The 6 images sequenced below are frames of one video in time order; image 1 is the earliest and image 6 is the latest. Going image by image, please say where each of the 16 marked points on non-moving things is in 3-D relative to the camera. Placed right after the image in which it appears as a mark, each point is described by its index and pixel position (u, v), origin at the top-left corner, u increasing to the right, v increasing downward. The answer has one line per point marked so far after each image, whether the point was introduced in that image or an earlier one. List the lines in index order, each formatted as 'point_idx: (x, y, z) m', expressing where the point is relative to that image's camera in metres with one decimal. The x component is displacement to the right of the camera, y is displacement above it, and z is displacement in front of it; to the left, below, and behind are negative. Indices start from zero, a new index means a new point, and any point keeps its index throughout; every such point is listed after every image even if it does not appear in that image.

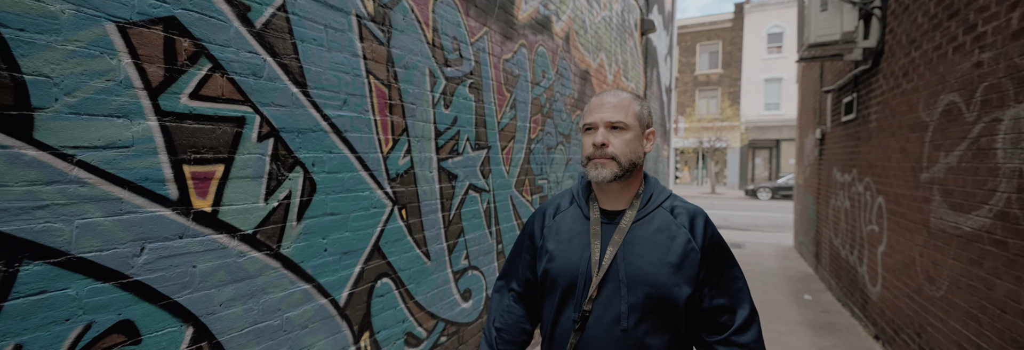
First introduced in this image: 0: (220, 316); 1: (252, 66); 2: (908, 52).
0: (-1.1, -0.5, +1.5) m
1: (-1.0, +0.4, +1.6) m
2: (+3.7, +1.1, +3.9) m
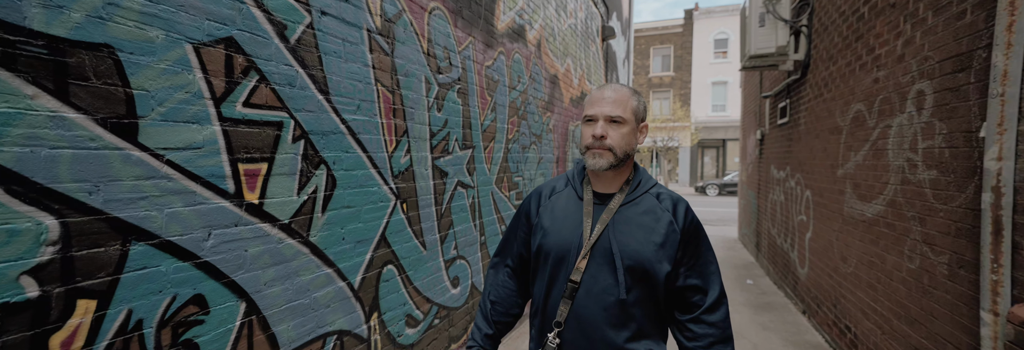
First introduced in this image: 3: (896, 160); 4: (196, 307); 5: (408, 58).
0: (-1.0, -0.5, +1.8) m
1: (-1.0, +0.4, +1.8) m
2: (+3.5, +1.2, +4.6) m
3: (+2.8, +0.1, +3.1) m
4: (-1.1, -0.5, +1.5) m
5: (-0.7, +0.7, +2.7) m
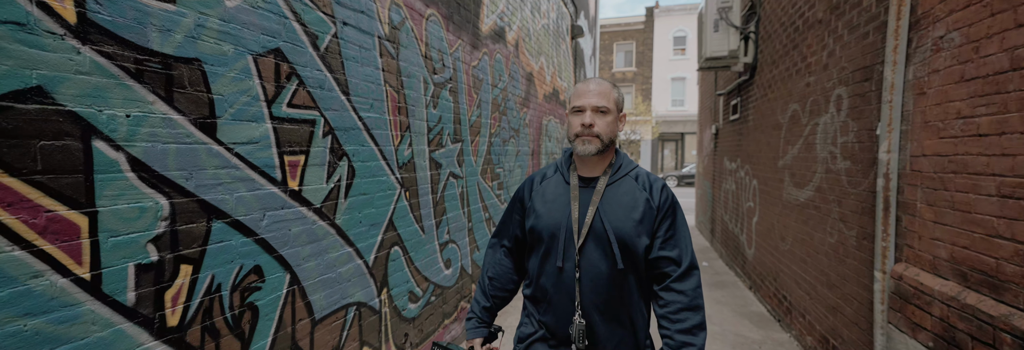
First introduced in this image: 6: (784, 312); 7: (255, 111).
0: (-1.0, -0.5, +2.1) m
1: (-1.0, +0.5, +2.1) m
2: (+3.2, +1.3, +5.3) m
3: (+2.7, +0.2, +3.7) m
4: (-1.1, -0.4, +1.8) m
5: (-0.7, +0.8, +3.0) m
6: (+3.0, -1.5, +4.6) m
7: (-1.1, +0.3, +1.8) m
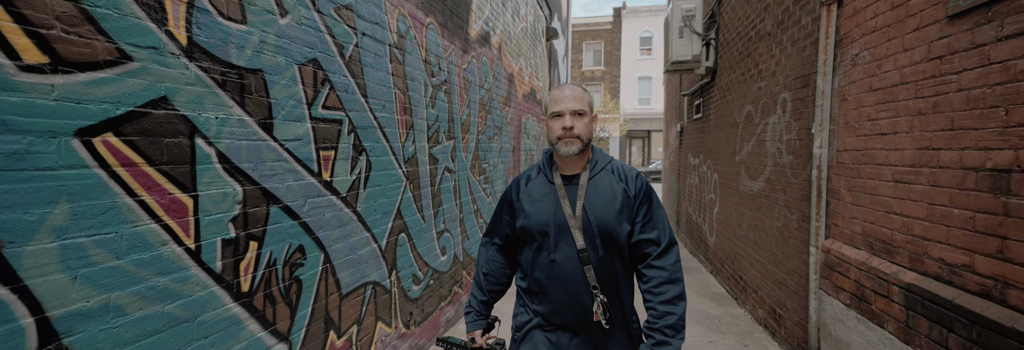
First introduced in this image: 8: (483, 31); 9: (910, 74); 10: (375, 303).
0: (-1.0, -0.4, +2.4) m
1: (-1.0, +0.5, +2.4) m
2: (+3.0, +1.4, +5.8) m
3: (+2.6, +0.3, +4.3) m
4: (-1.1, -0.4, +2.1) m
5: (-0.8, +0.9, +3.3) m
6: (+2.8, -1.4, +5.2) m
7: (-1.1, +0.3, +2.1) m
8: (-0.4, +1.7, +5.1) m
9: (+2.1, +0.5, +2.2) m
10: (-0.9, -0.9, +2.8) m
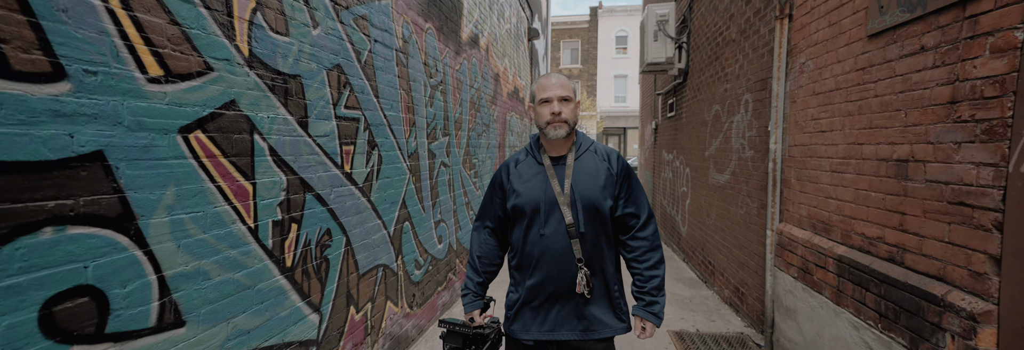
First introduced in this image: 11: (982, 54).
0: (-1.0, -0.4, +2.7) m
1: (-1.0, +0.6, +2.7) m
2: (+2.8, +1.5, +6.3) m
3: (+2.5, +0.3, +4.8) m
4: (-1.1, -0.3, +2.4) m
5: (-0.8, +0.9, +3.6) m
6: (+2.7, -1.3, +5.7) m
7: (-1.0, +0.4, +2.4) m
8: (-0.5, +1.8, +5.4) m
9: (+2.1, +0.6, +2.6) m
10: (-0.9, -0.8, +3.1) m
11: (+1.8, +0.5, +1.6) m
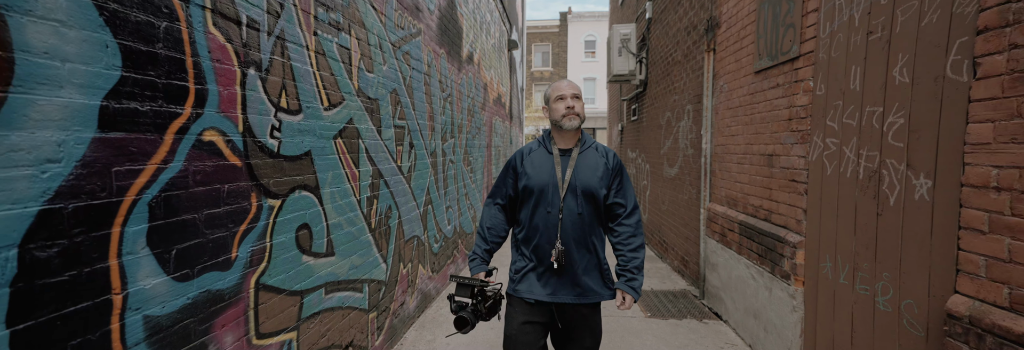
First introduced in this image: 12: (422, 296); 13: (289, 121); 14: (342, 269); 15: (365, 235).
0: (-1.0, -0.3, +3.7) m
1: (-1.0, +0.6, +3.7) m
2: (+2.6, +1.6, +7.5) m
3: (+2.4, +0.4, +6.0) m
4: (-1.0, -0.3, +3.4) m
5: (-0.9, +1.0, +4.6) m
6: (+2.5, -1.2, +6.9) m
7: (-1.0, +0.4, +3.4) m
8: (-0.7, +1.9, +6.4) m
9: (+2.1, +0.7, +3.8) m
10: (-0.9, -0.7, +4.1) m
11: (+1.9, +0.6, +2.8) m
12: (-0.9, -1.2, +4.2) m
13: (-1.1, +0.3, +2.0) m
14: (-1.0, -0.6, +2.6) m
15: (-1.0, -0.4, +2.9) m
